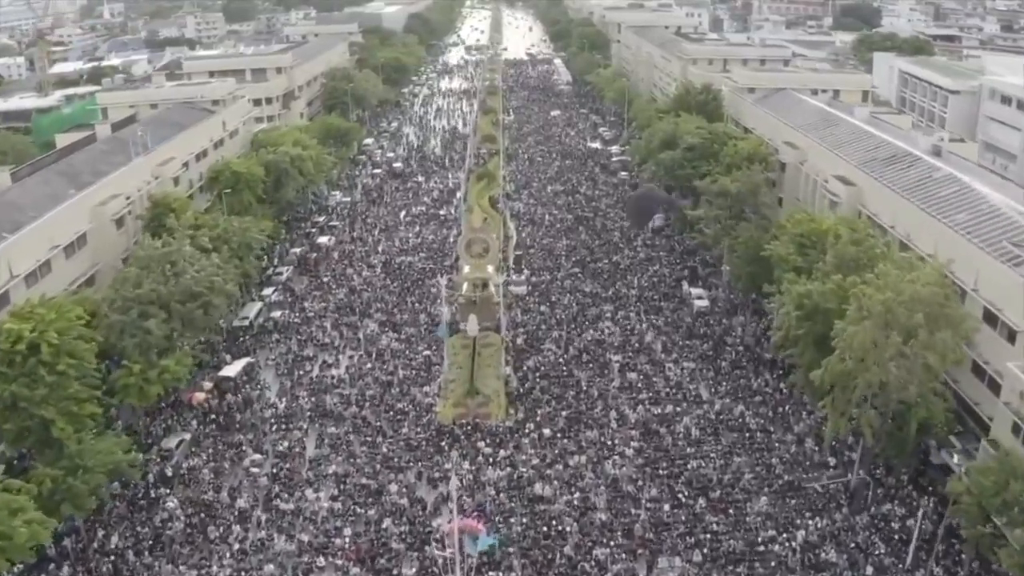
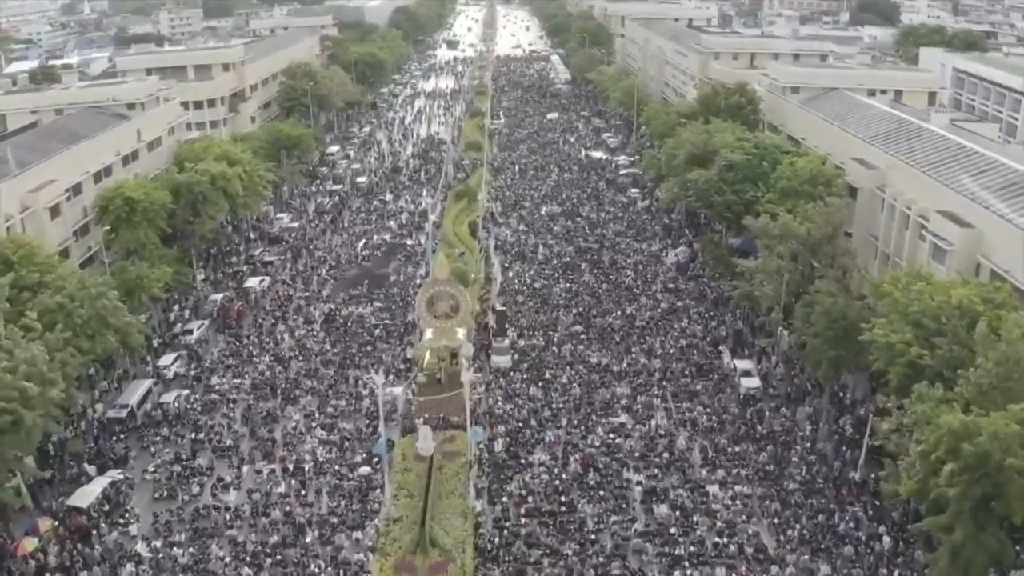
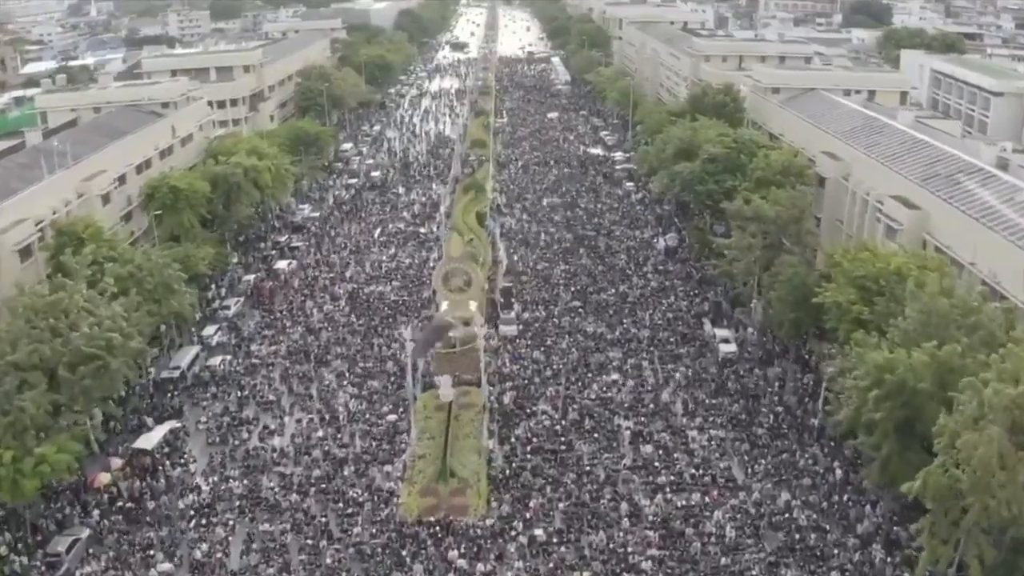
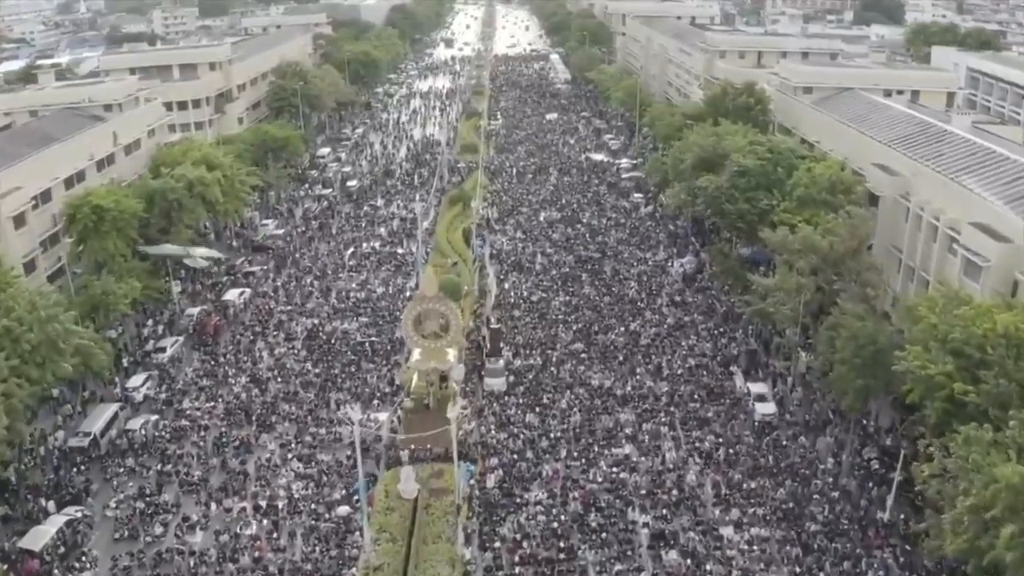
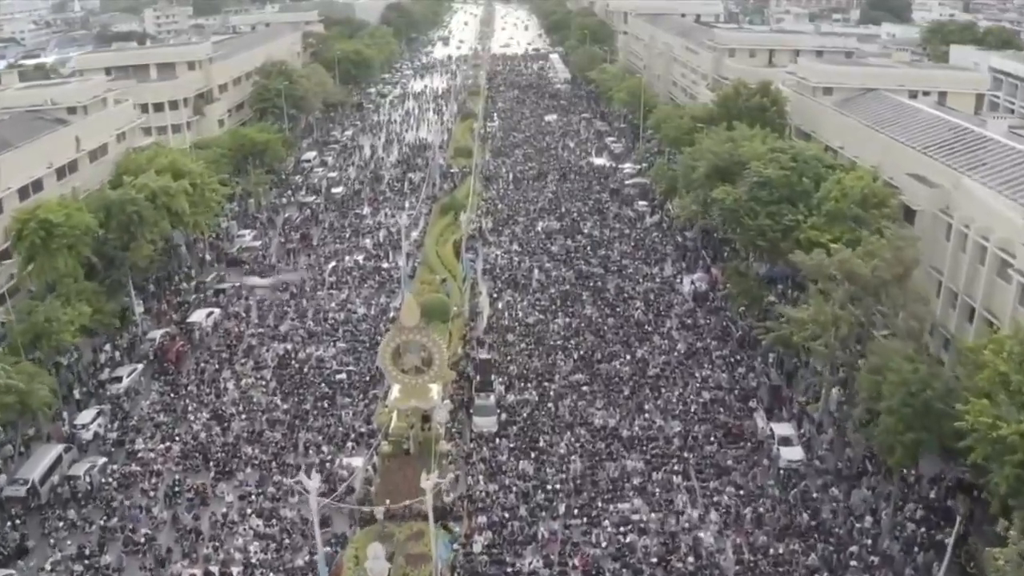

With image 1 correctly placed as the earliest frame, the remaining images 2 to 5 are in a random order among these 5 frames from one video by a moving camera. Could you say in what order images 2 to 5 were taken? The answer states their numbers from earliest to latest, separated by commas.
3, 2, 4, 5
